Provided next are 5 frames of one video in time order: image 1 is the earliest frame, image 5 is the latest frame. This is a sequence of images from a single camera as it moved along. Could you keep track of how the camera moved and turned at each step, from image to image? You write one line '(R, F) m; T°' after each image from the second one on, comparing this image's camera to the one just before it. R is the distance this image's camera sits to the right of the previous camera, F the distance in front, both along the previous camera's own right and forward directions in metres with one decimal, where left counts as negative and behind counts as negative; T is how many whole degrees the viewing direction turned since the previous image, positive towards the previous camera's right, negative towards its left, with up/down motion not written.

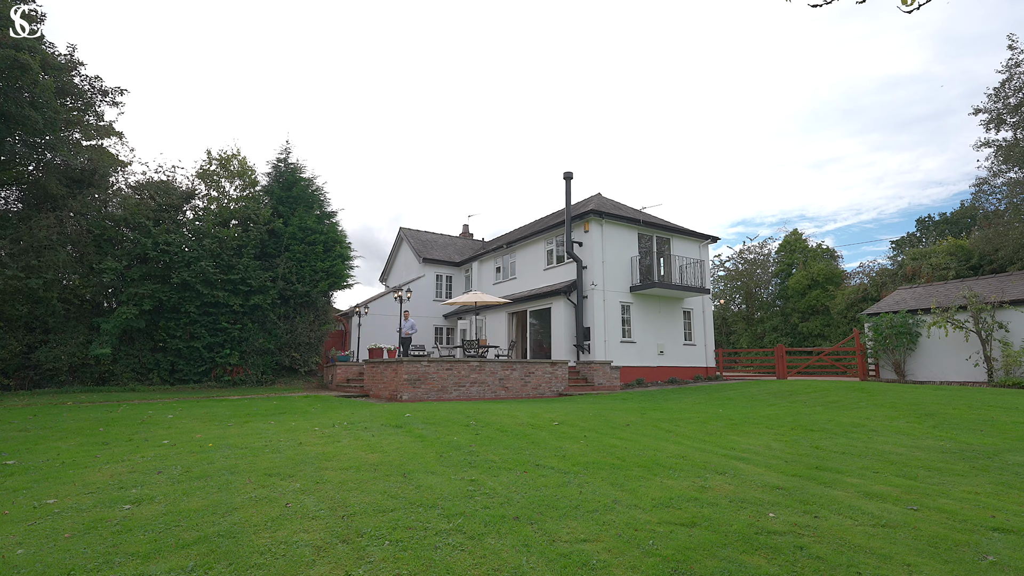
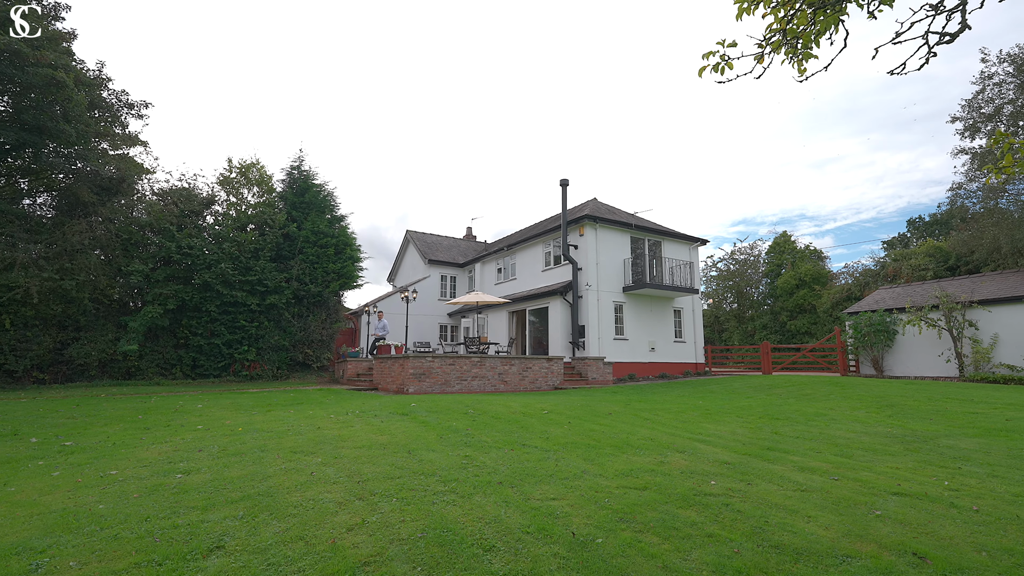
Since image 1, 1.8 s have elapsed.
(+0.2, -0.9) m; -1°
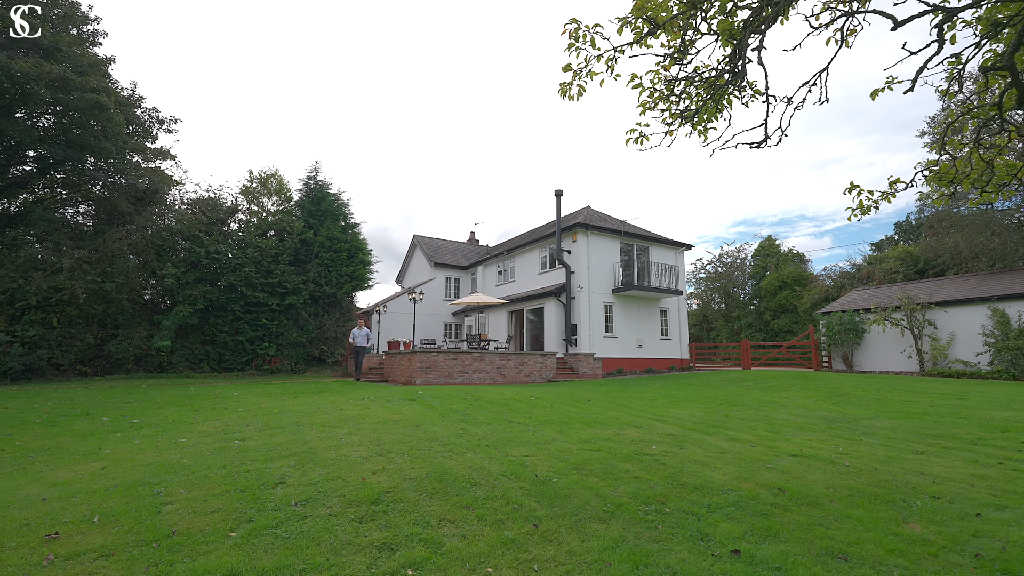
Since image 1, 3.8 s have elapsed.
(+0.3, -1.5) m; -1°
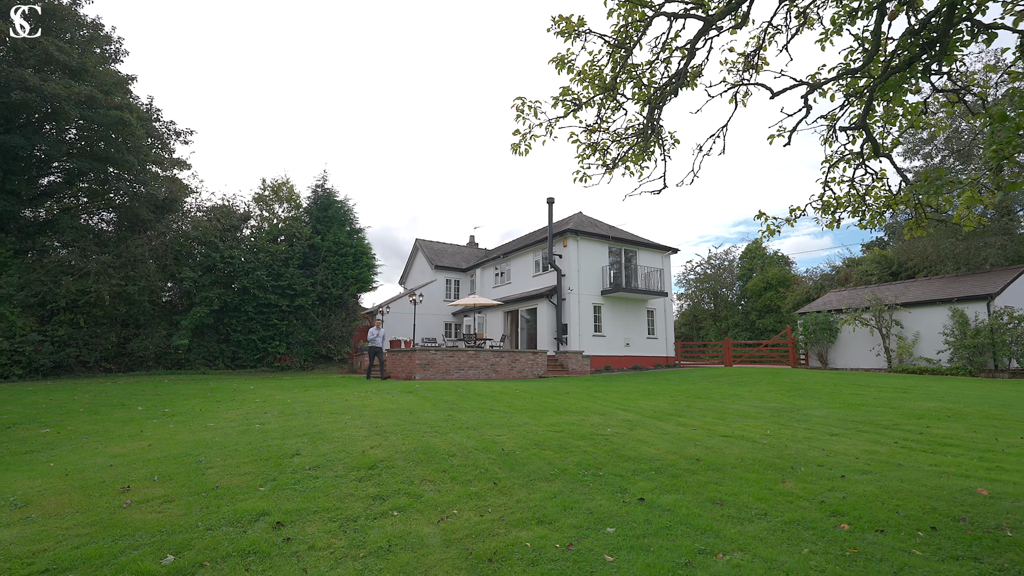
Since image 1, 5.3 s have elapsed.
(+0.4, -1.2) m; -1°
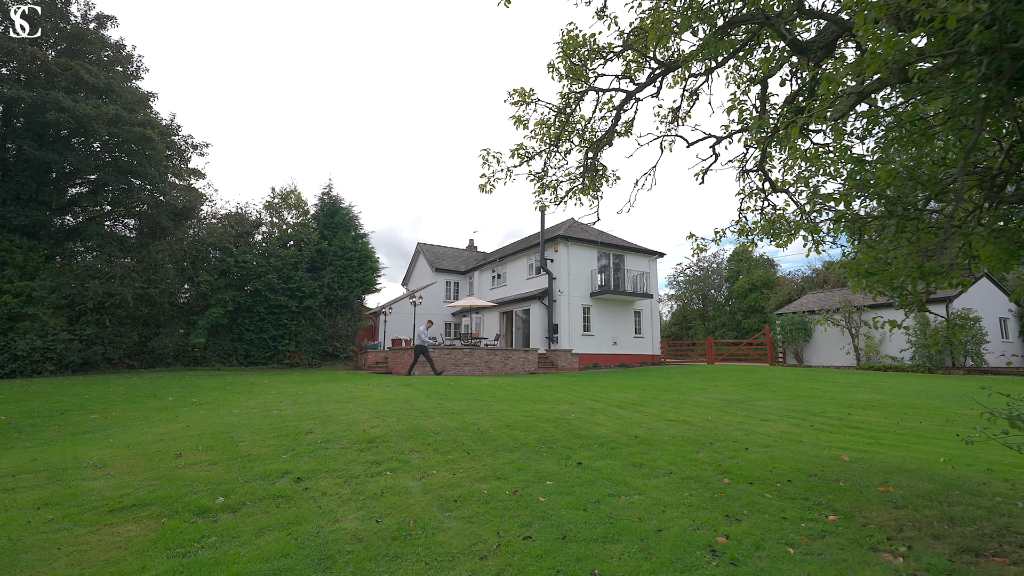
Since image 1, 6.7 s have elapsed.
(+0.5, -1.3) m; -1°
